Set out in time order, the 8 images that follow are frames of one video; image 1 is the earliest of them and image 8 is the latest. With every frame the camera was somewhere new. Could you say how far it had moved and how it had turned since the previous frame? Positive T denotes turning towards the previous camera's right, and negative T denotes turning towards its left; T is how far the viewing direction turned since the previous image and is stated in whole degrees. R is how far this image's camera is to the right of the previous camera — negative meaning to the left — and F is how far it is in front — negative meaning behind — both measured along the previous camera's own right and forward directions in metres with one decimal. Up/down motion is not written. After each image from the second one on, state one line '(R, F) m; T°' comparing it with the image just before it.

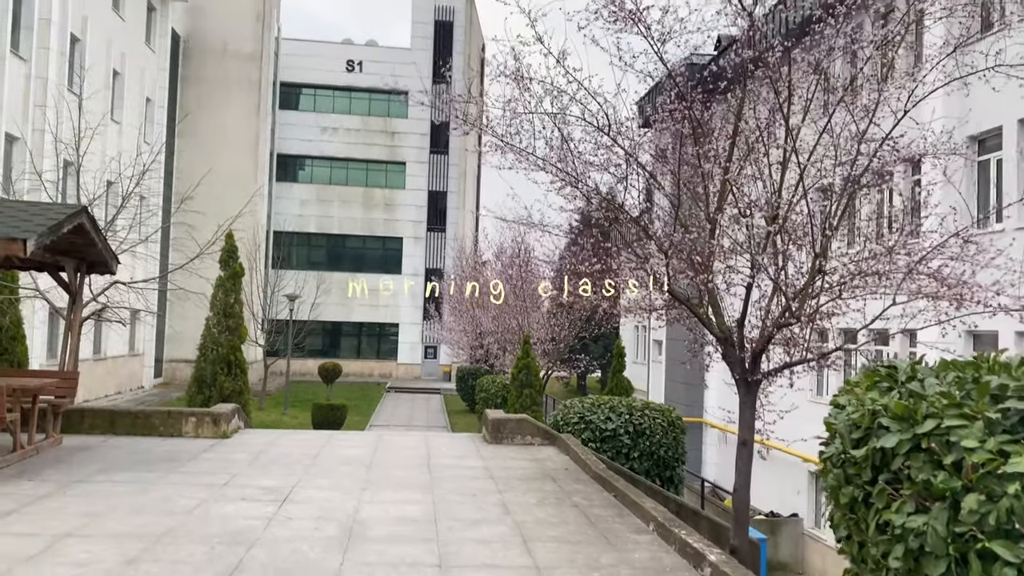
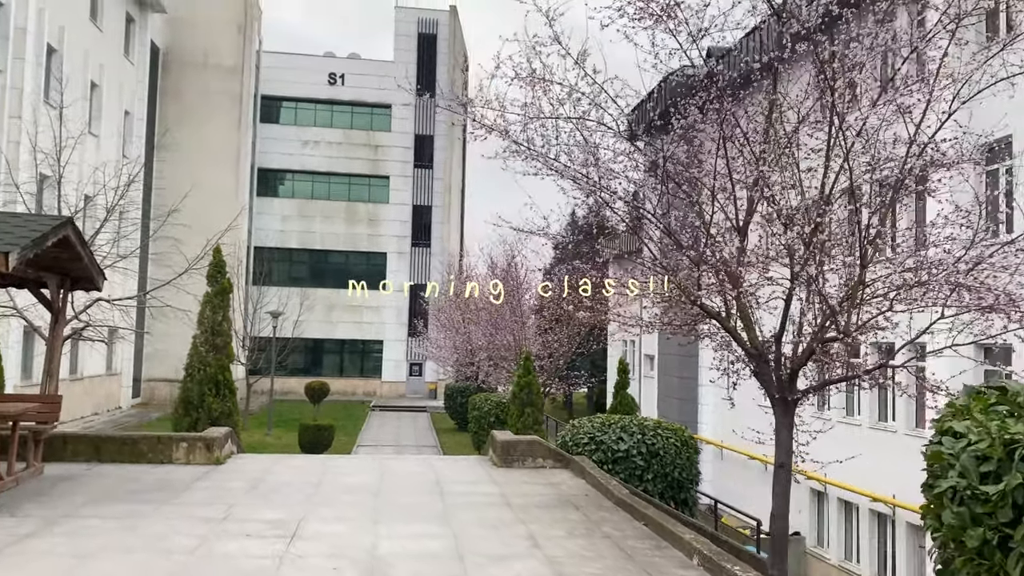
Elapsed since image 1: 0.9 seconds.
(-0.3, +0.4) m; +1°
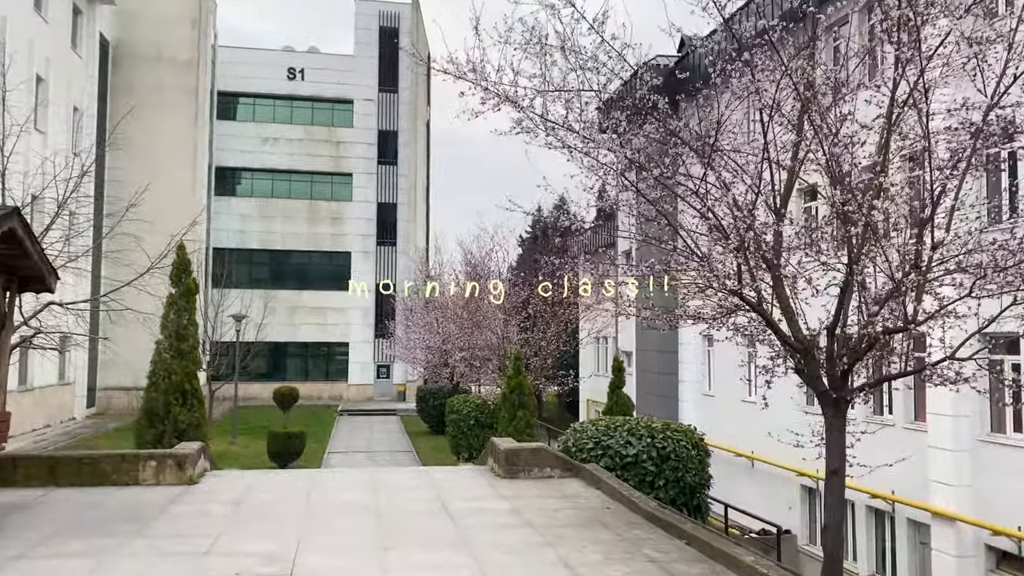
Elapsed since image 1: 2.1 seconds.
(-0.4, +0.7) m; +3°
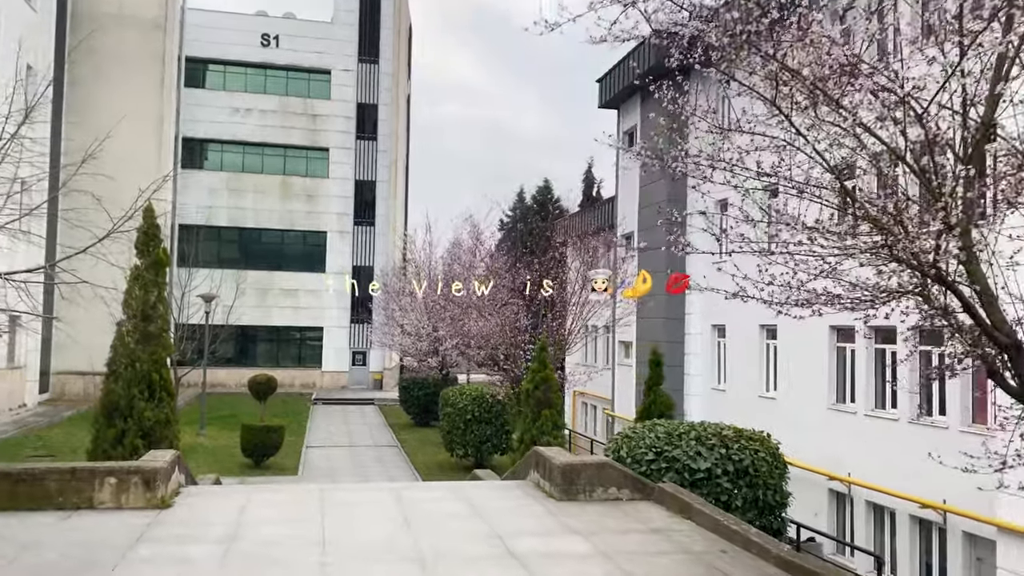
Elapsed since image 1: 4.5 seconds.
(-0.7, +1.5) m; +2°
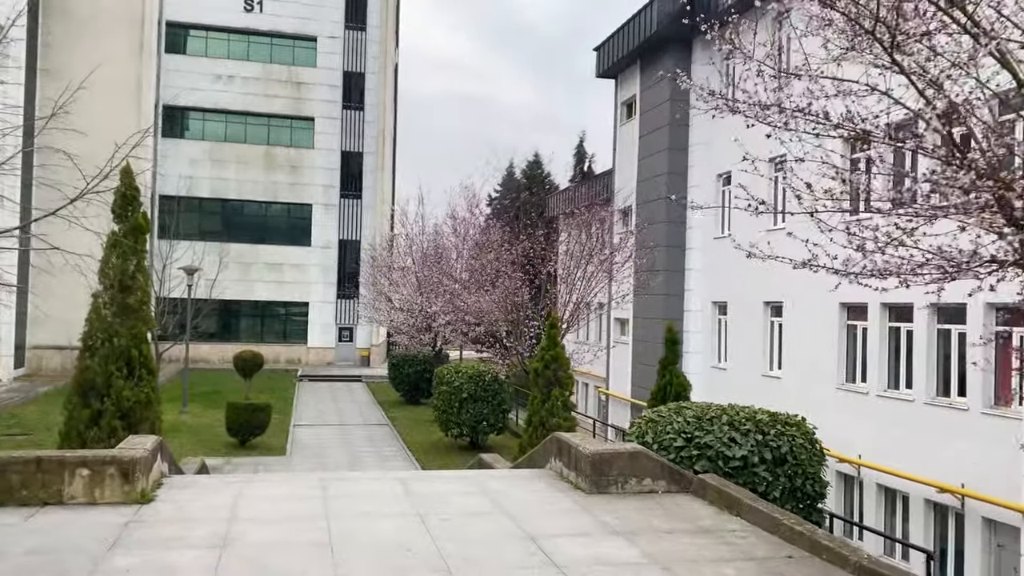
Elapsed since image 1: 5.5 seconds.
(-0.3, +0.6) m; +1°
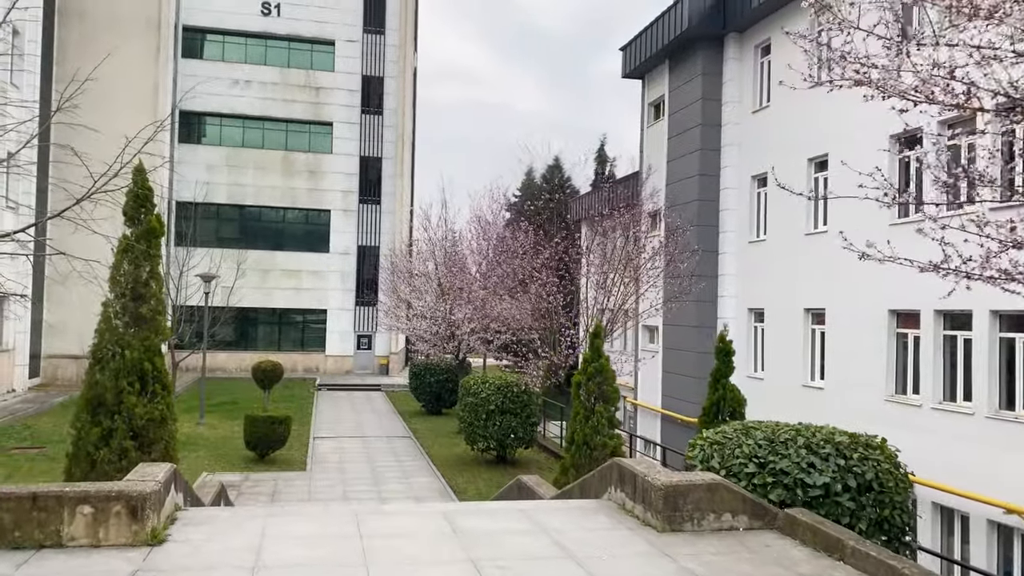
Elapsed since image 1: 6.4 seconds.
(-0.2, +0.6) m; -1°
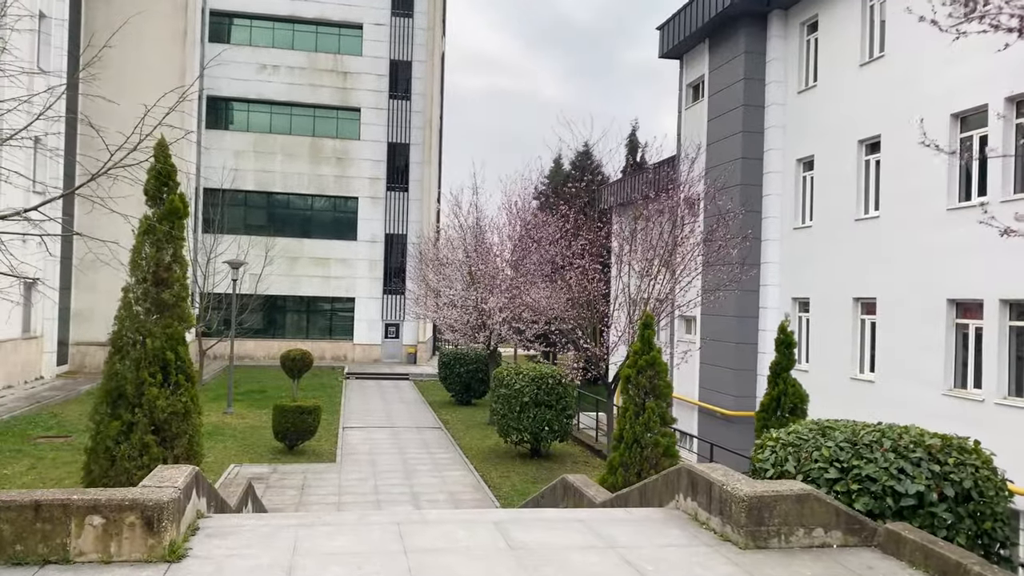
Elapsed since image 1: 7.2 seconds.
(-0.2, +0.5) m; -2°
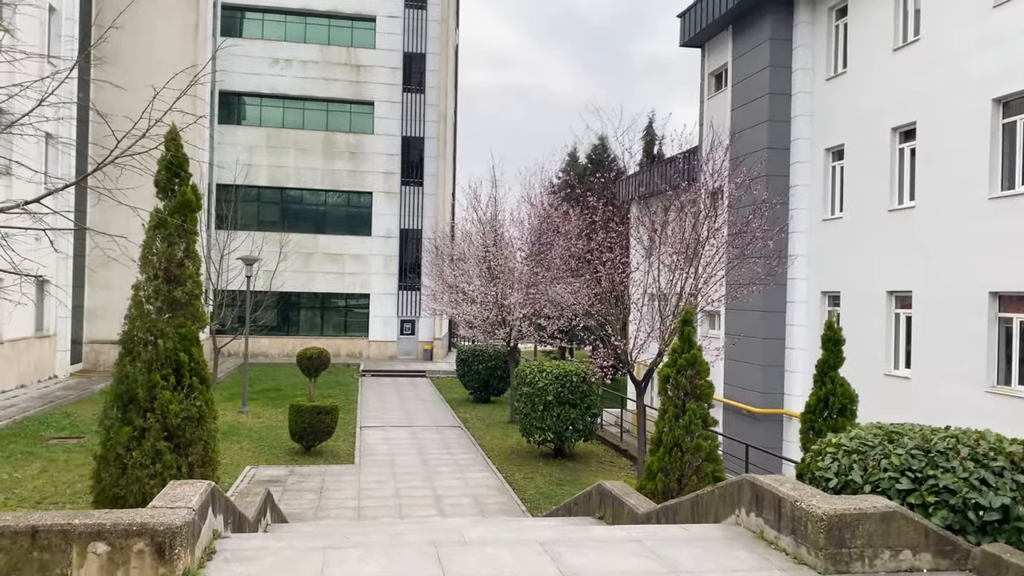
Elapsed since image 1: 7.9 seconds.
(-0.2, +0.4) m; -1°
